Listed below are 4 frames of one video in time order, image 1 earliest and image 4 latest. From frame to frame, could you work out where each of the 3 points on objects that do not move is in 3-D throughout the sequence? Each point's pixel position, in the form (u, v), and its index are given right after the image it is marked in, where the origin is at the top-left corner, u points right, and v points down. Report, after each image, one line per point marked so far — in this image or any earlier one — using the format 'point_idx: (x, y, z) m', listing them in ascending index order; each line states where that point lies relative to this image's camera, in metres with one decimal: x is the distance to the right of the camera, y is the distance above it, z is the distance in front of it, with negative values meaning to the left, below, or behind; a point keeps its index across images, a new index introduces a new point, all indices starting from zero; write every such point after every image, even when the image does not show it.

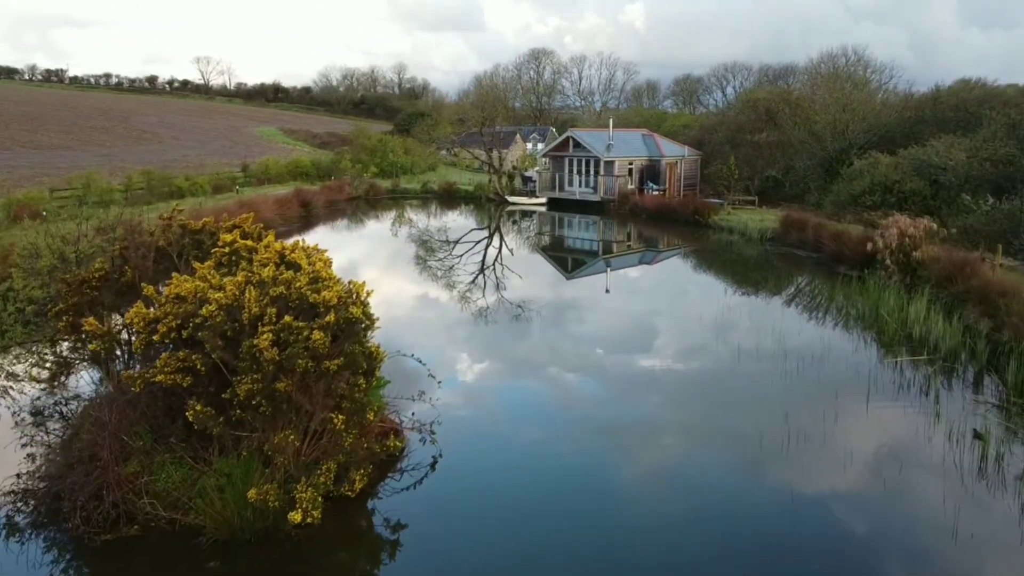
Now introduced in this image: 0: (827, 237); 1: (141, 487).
0: (+7.6, +1.2, +16.9) m
1: (-2.7, -1.5, +5.2) m
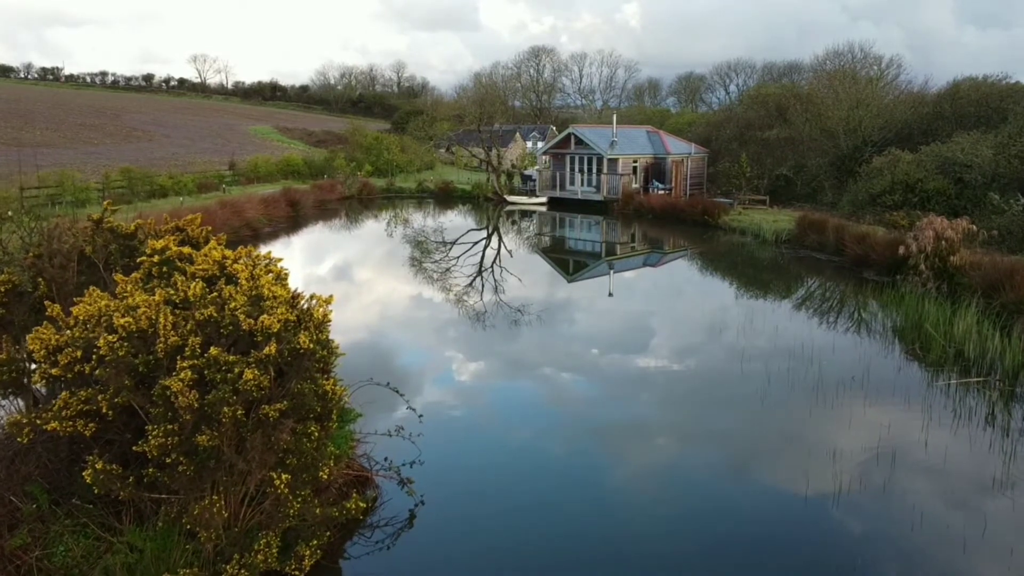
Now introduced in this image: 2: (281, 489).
0: (+7.6, +1.1, +15.7) m
1: (-2.8, -1.6, +4.1) m
2: (-1.3, -1.1, +4.0) m
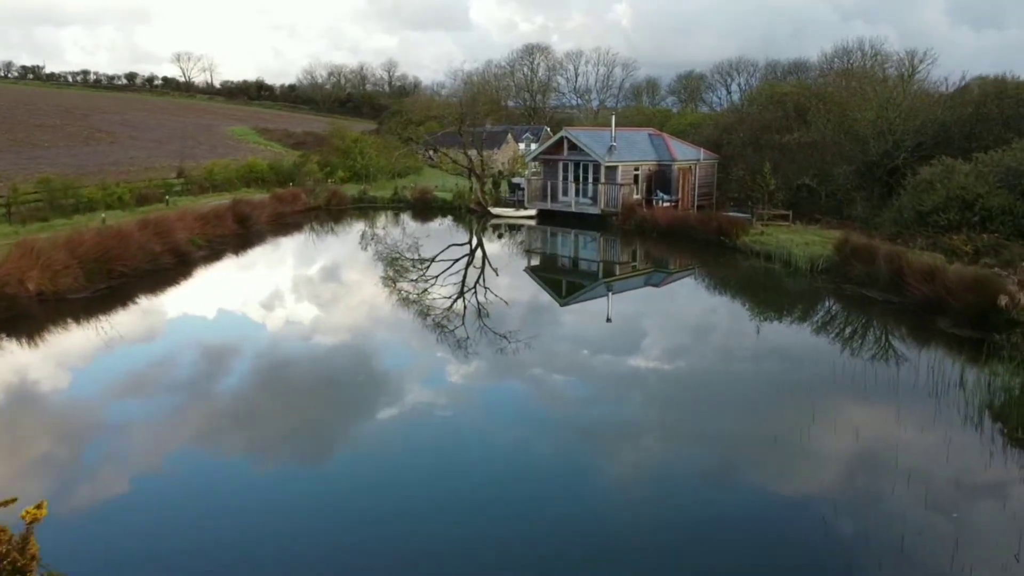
0: (+7.1, +0.3, +12.6) m
1: (-3.2, -2.4, +0.9) m
2: (-1.7, -2.0, +0.8) m
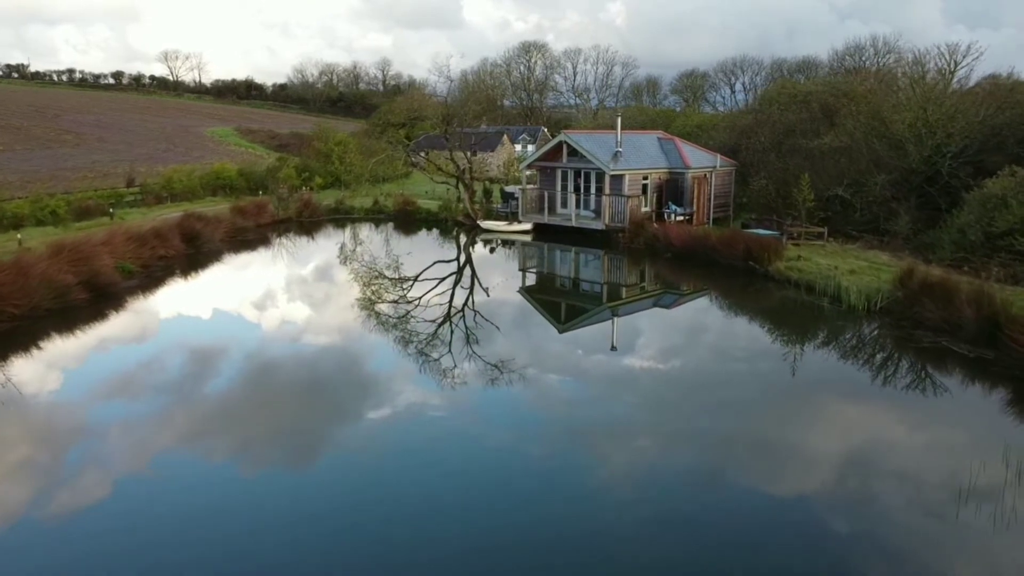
0: (+6.9, -0.4, +9.9) m
1: (-3.3, -3.2, -1.8) m
2: (-1.8, -2.7, -1.9) m
